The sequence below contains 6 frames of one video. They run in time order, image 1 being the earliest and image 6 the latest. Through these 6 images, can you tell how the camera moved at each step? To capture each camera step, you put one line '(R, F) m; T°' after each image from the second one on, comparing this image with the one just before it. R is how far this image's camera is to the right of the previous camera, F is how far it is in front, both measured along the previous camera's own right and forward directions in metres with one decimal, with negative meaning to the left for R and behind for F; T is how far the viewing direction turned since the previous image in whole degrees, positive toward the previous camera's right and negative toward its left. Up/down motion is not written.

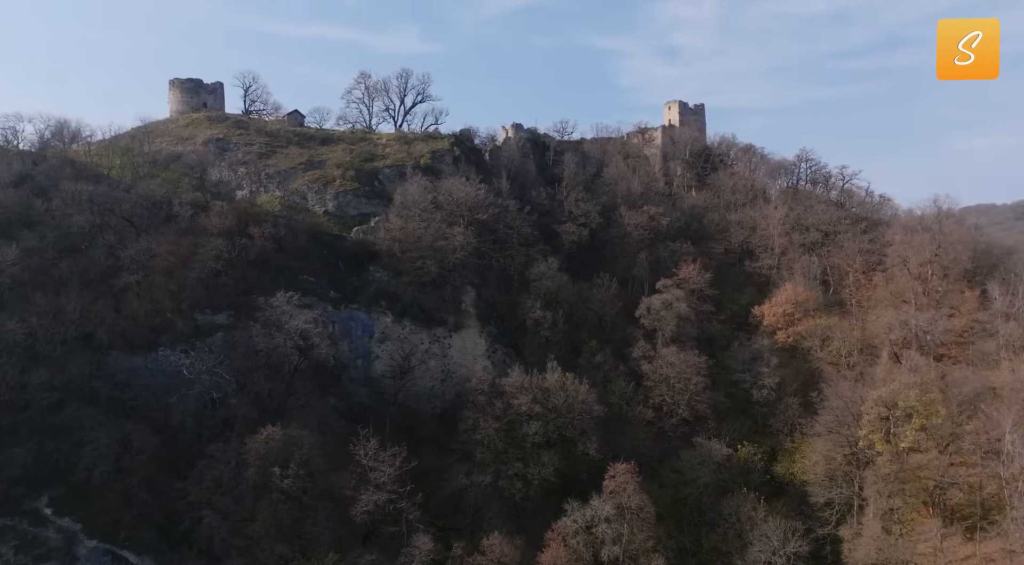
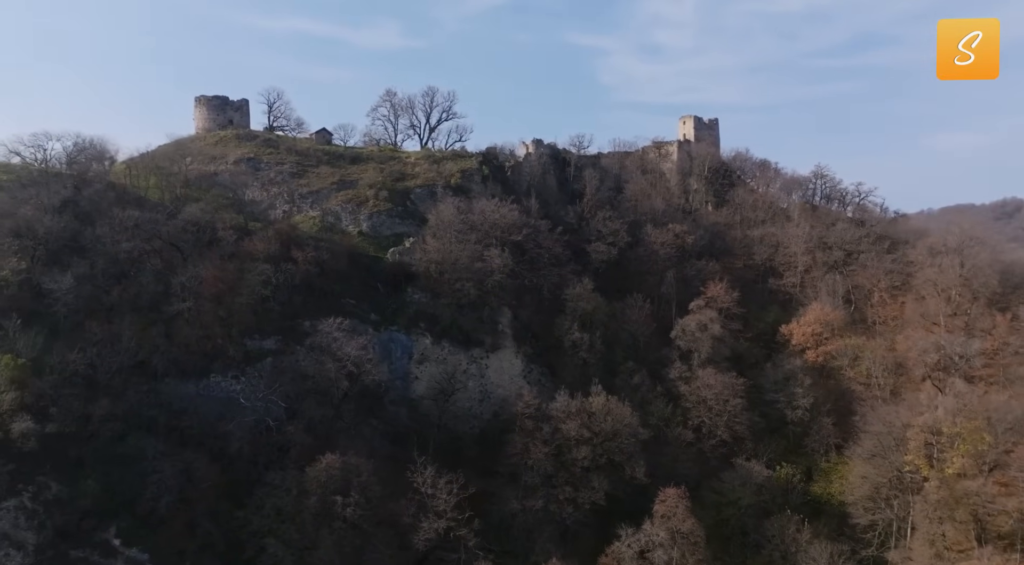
(-2.0, -0.4) m; +1°
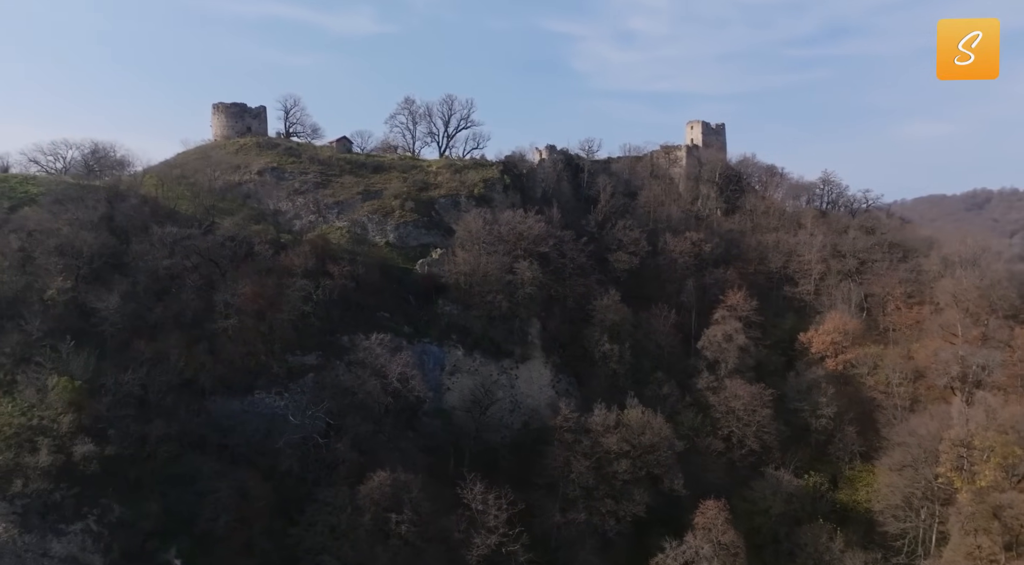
(-2.1, -0.4) m; +2°
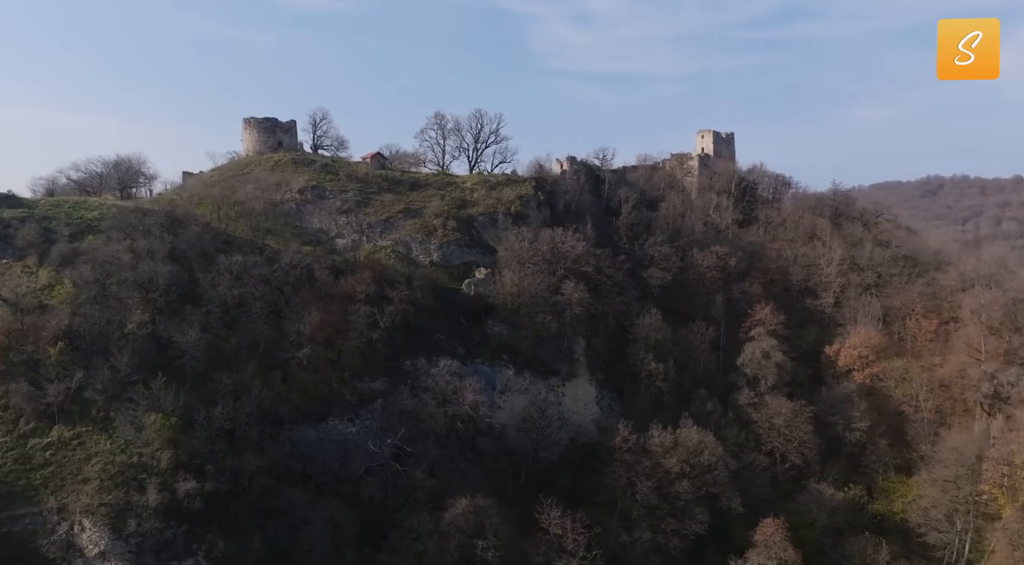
(-3.5, -0.7) m; +3°
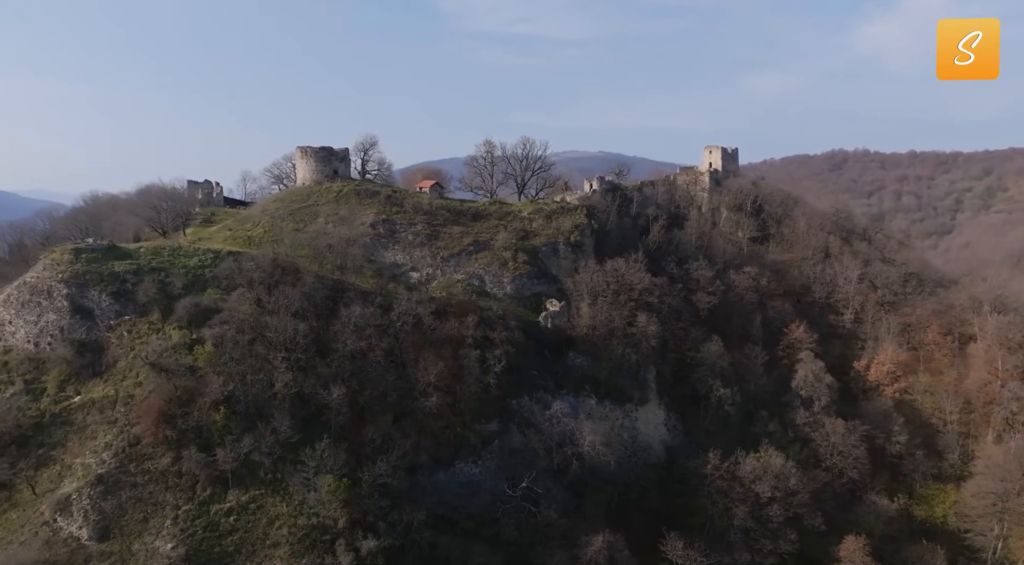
(-6.9, -1.2) m; +6°
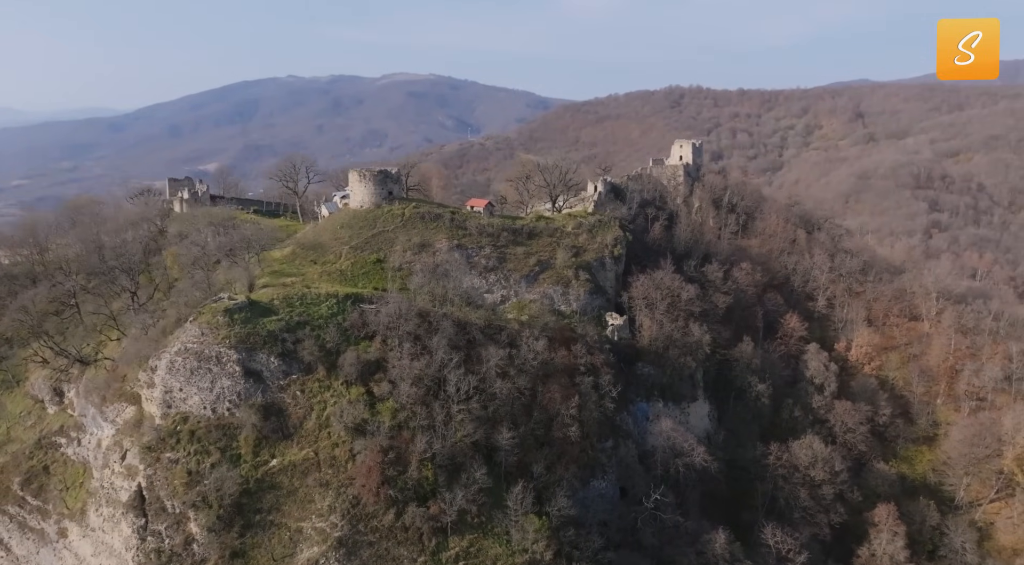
(-10.7, -1.8) m; +11°
